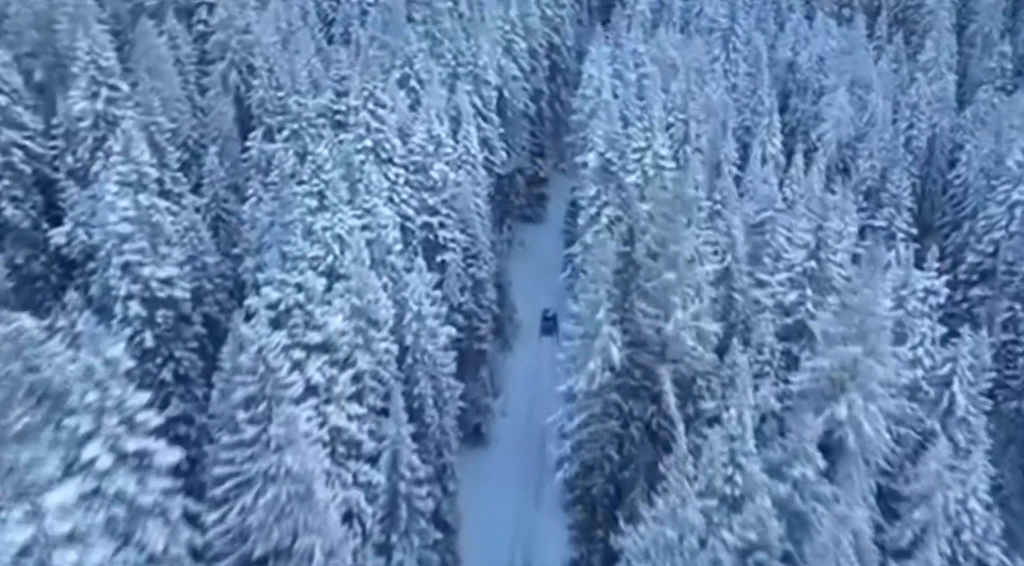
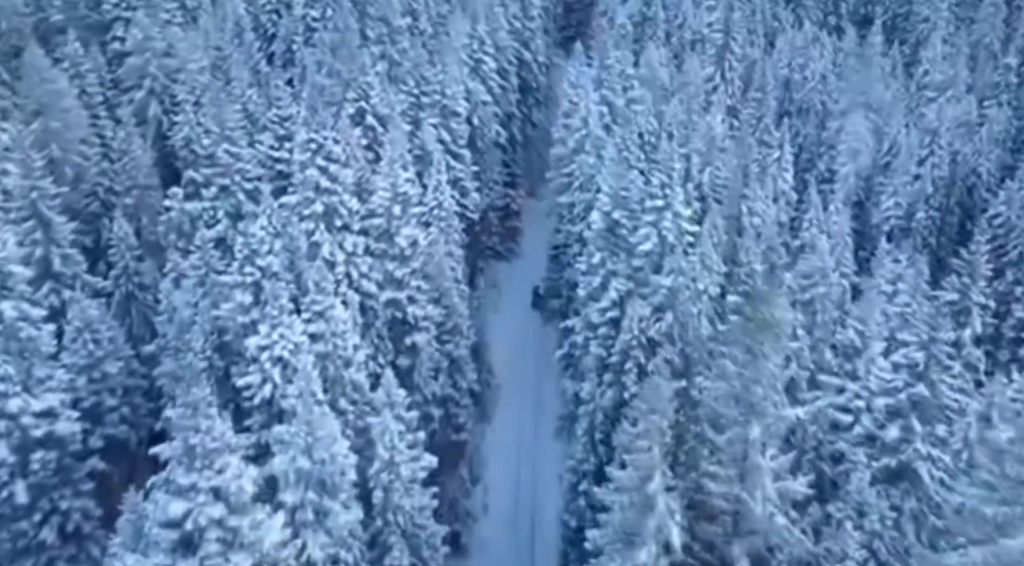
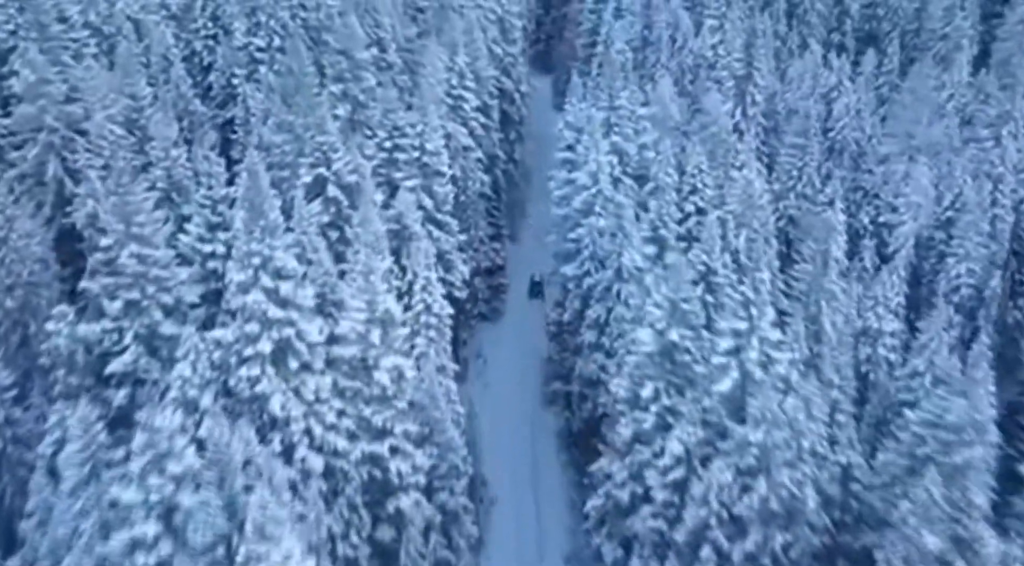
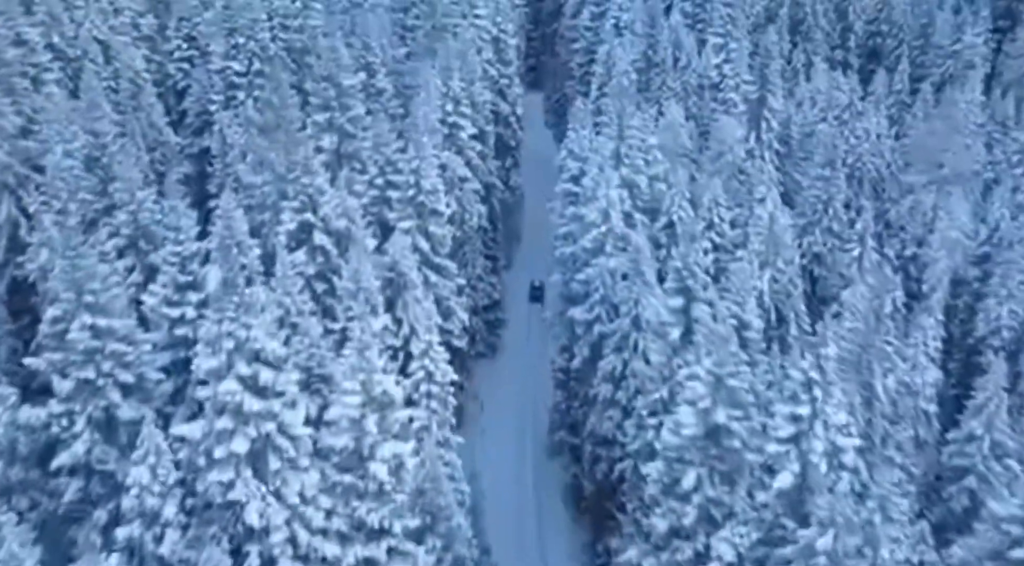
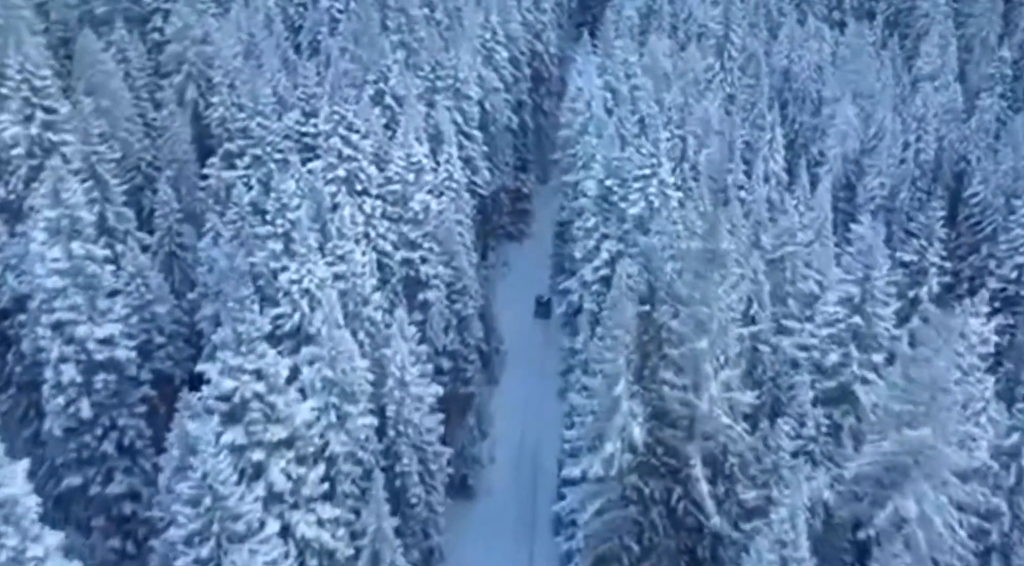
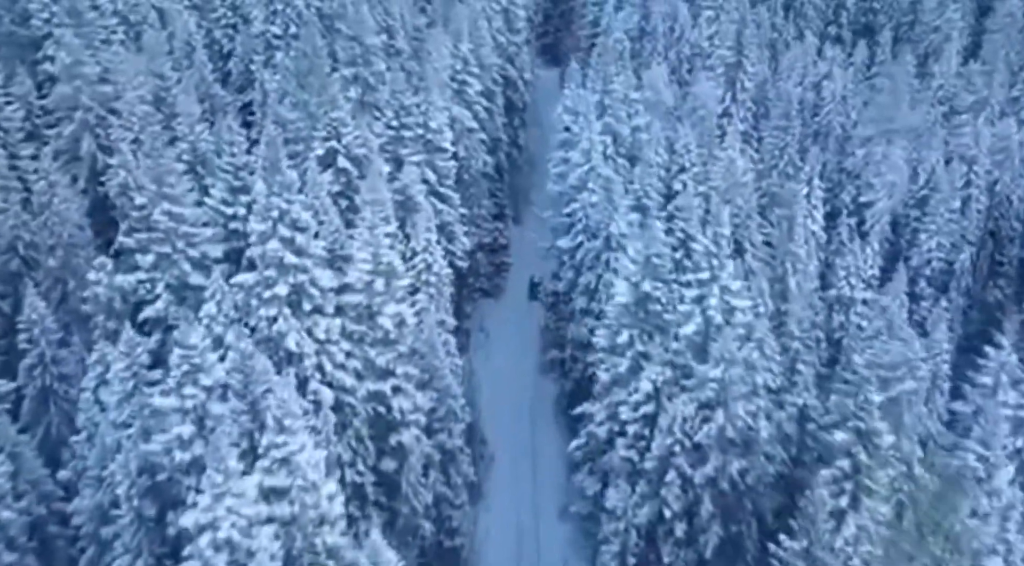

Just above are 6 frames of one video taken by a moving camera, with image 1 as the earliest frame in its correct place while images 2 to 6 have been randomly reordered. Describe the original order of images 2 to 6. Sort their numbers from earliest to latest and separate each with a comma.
5, 2, 6, 3, 4
